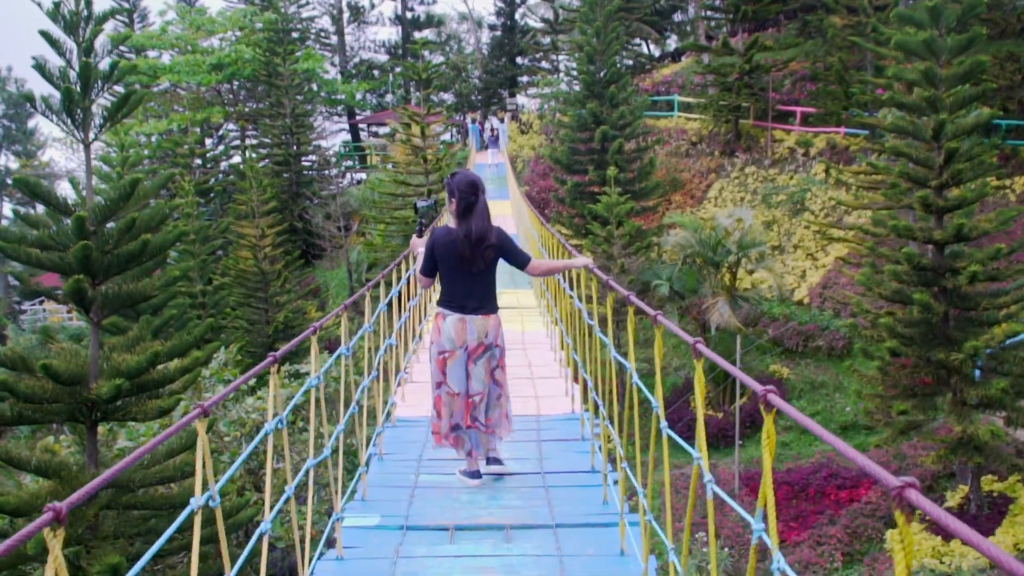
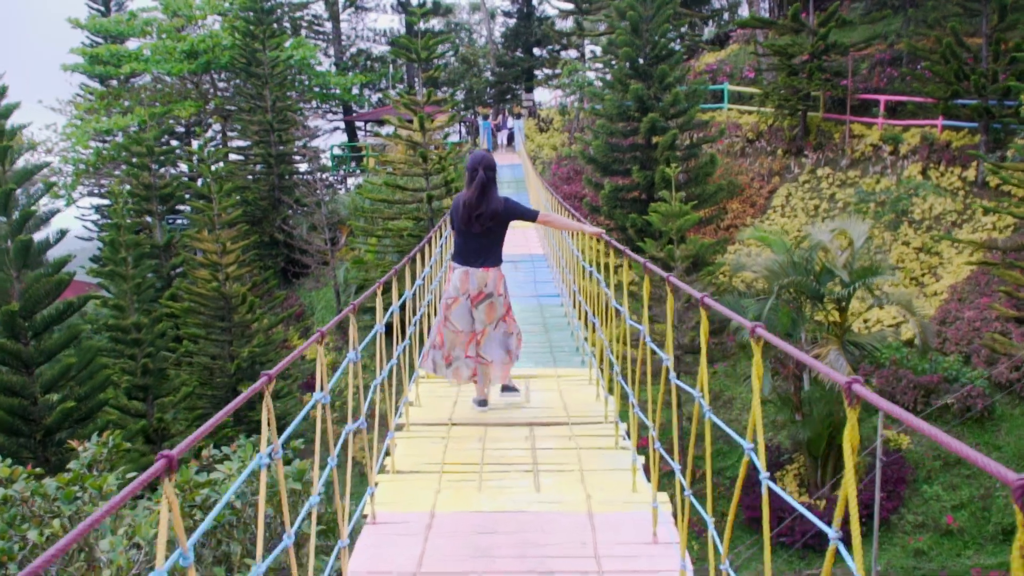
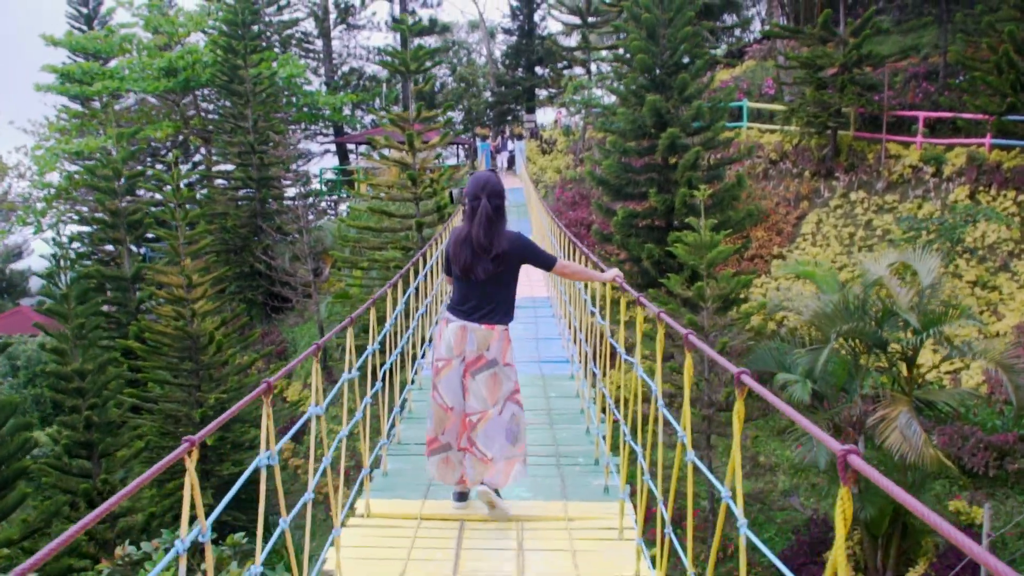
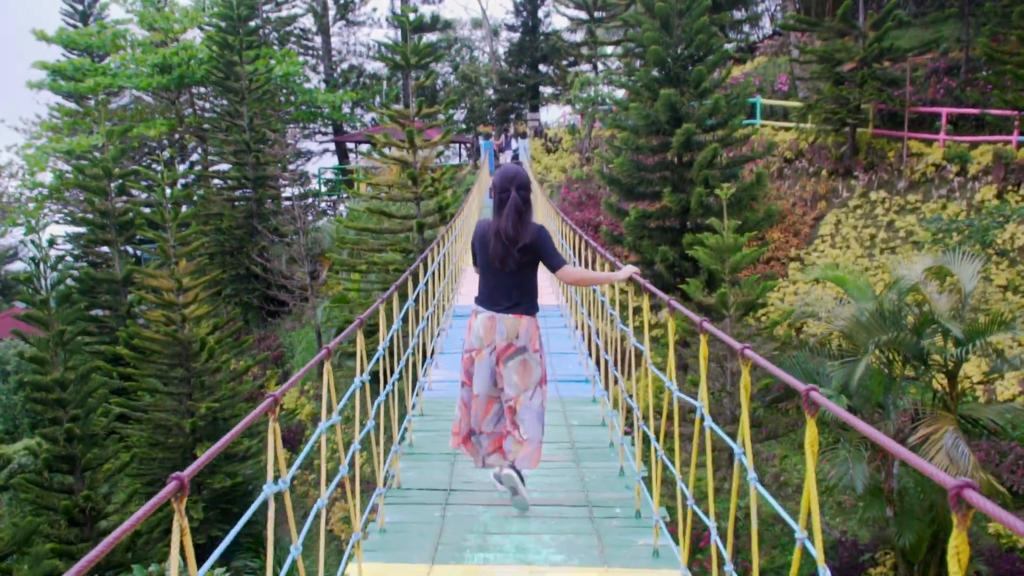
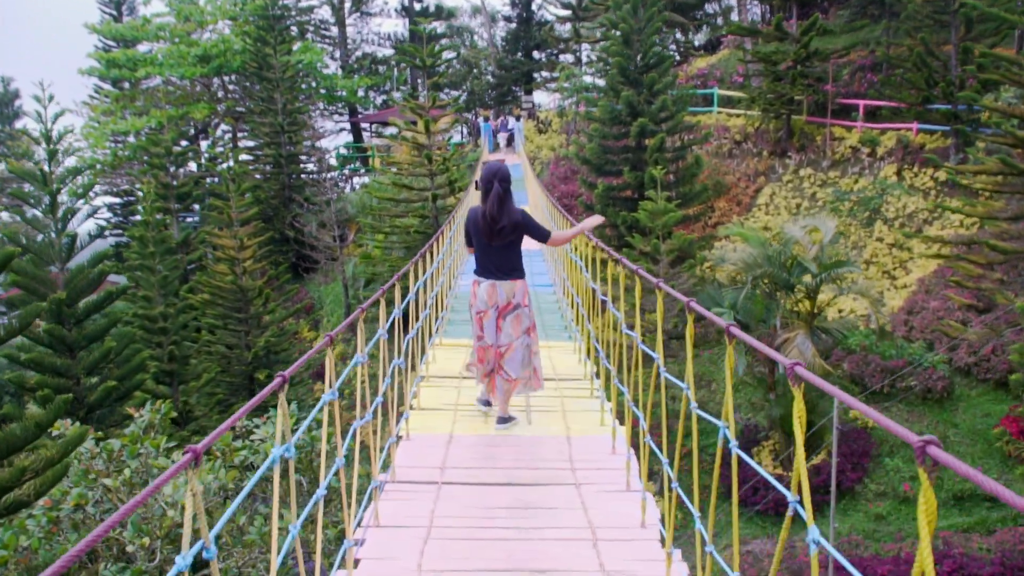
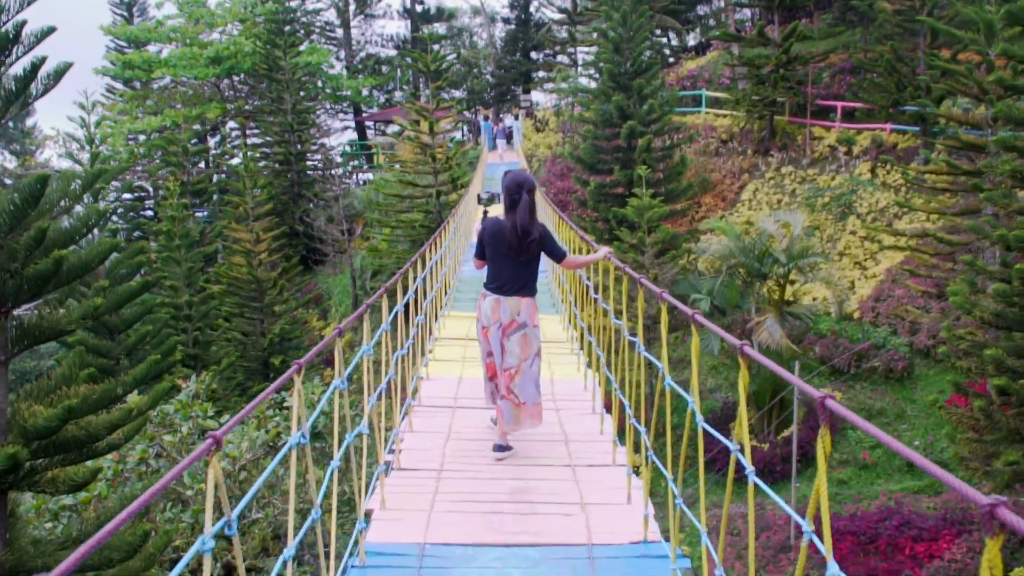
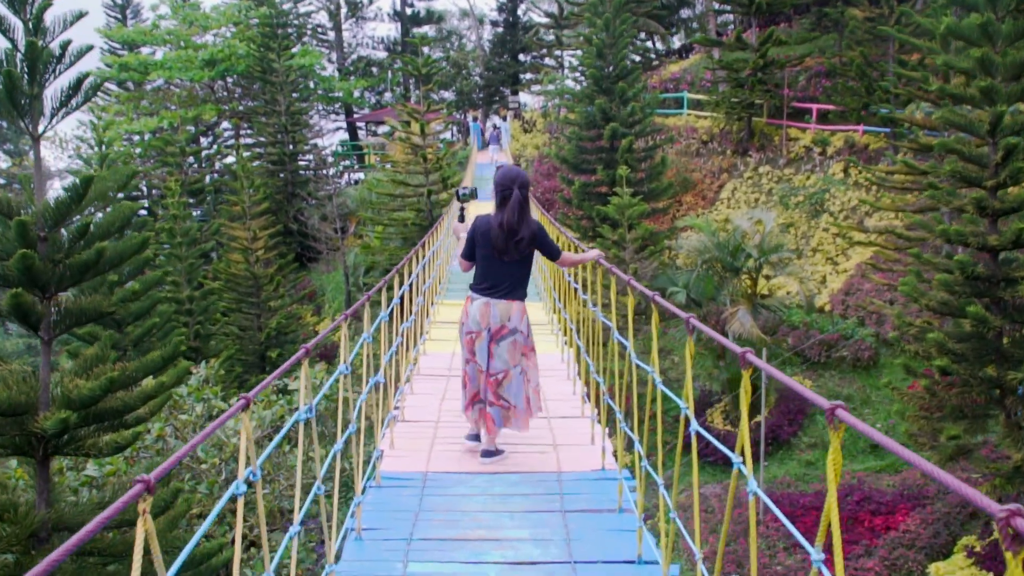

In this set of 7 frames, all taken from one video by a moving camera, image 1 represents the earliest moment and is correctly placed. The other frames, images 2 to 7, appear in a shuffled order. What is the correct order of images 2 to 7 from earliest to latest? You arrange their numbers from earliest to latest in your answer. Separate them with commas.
7, 6, 5, 2, 3, 4
